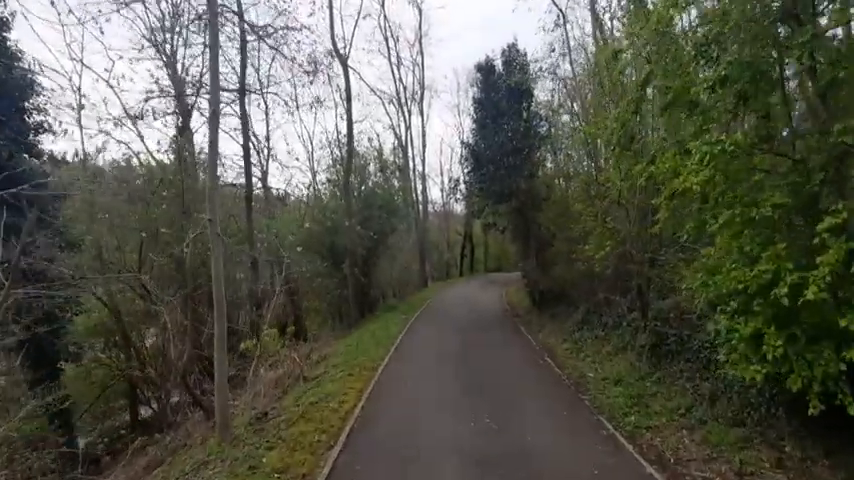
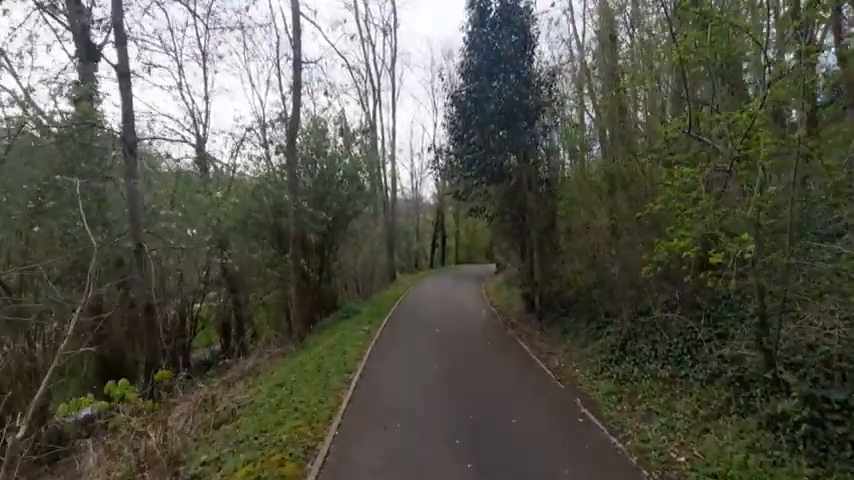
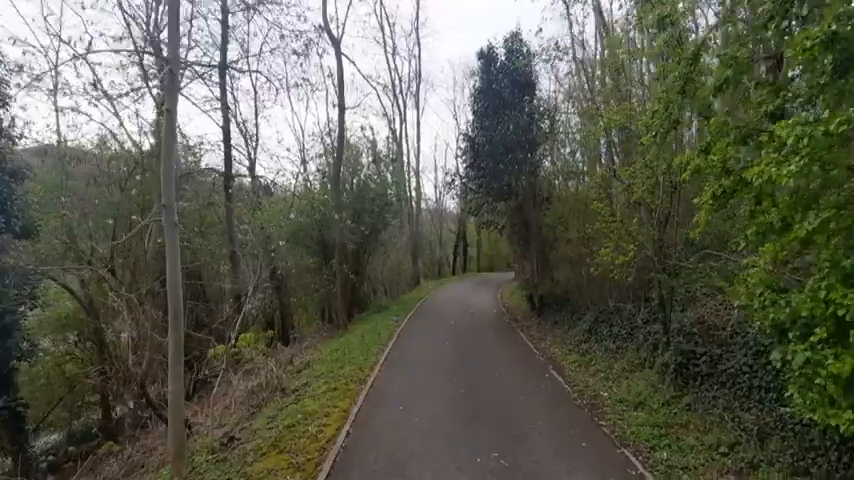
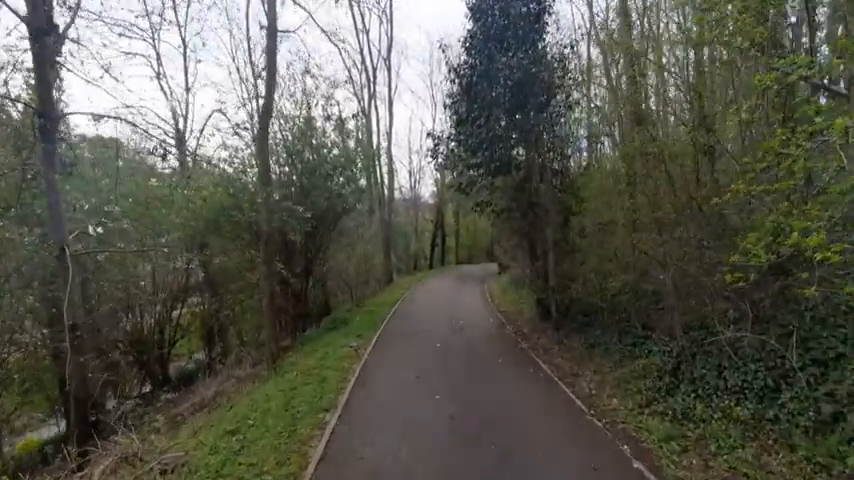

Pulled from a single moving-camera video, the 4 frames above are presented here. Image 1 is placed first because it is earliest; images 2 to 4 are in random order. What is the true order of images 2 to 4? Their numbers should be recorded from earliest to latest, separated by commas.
3, 2, 4
